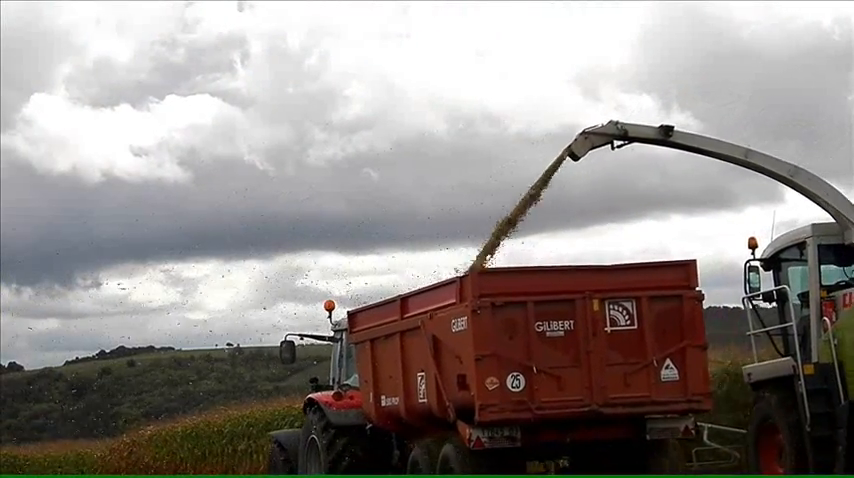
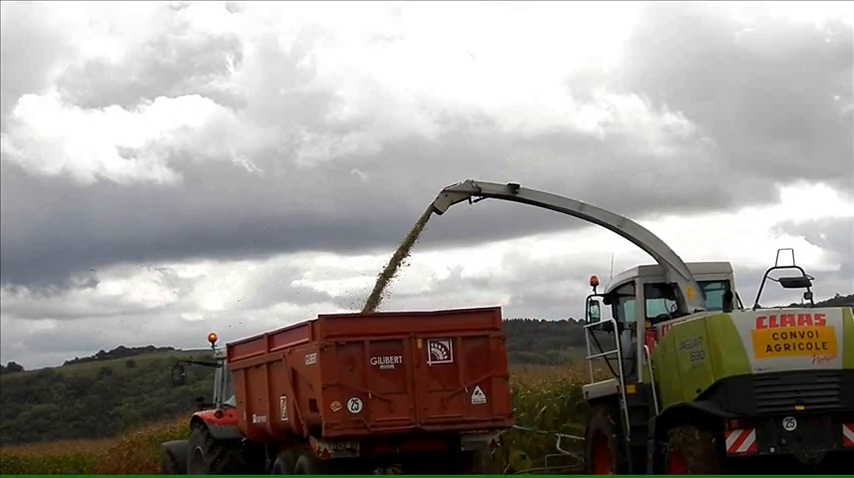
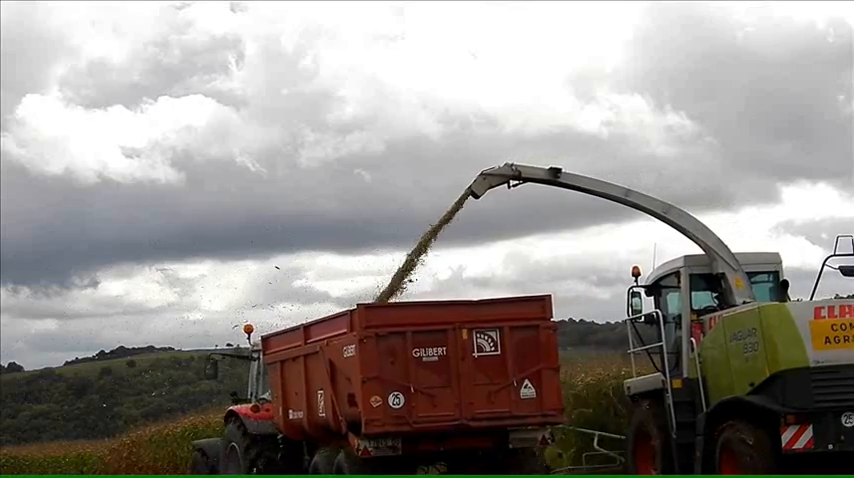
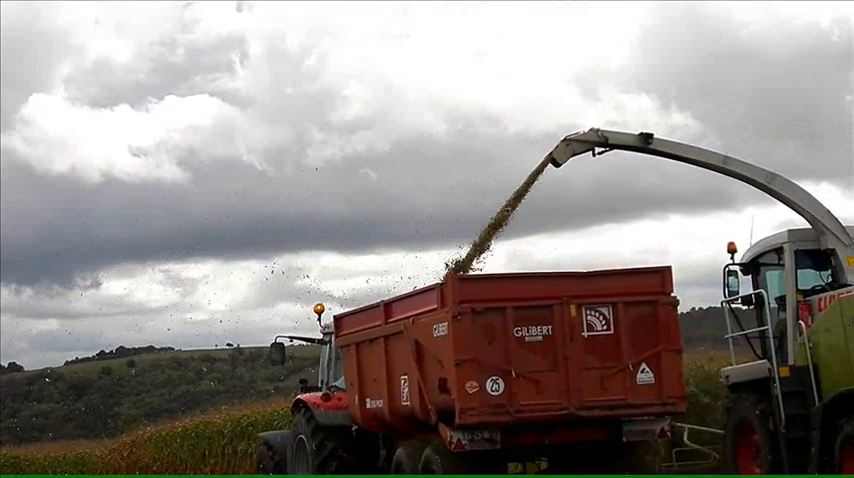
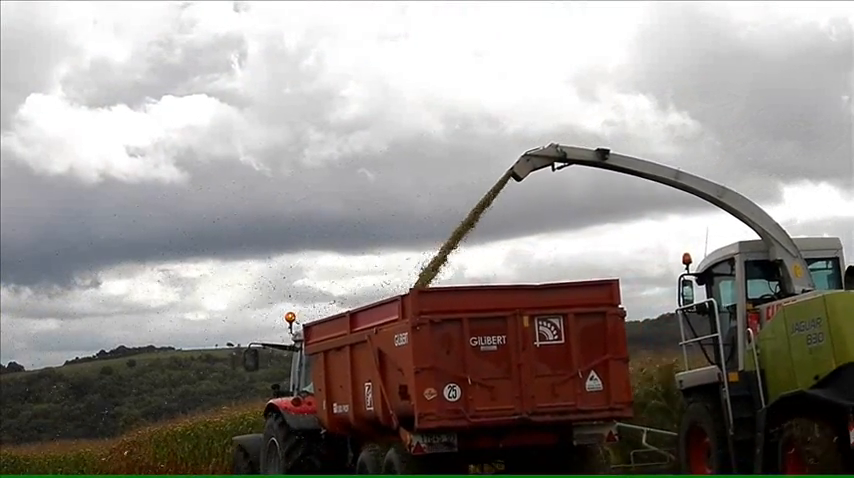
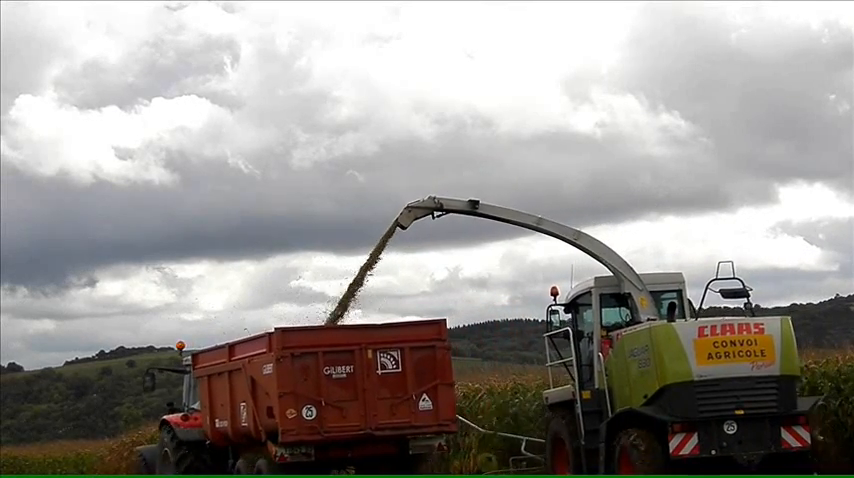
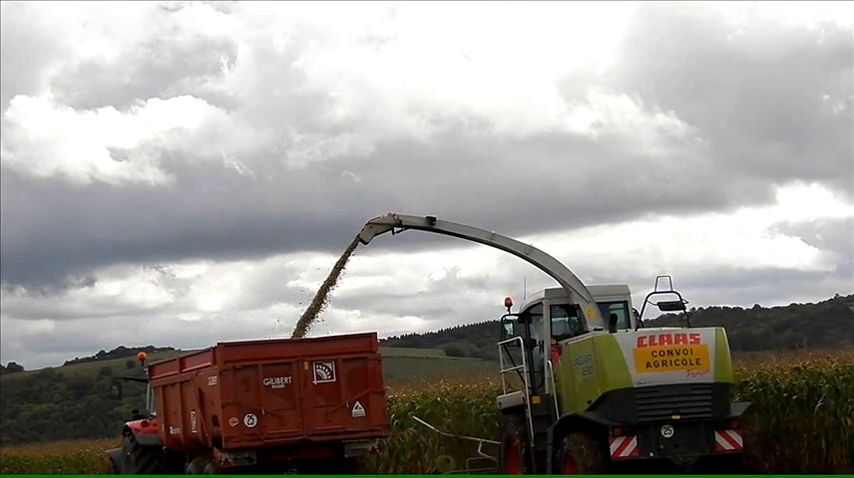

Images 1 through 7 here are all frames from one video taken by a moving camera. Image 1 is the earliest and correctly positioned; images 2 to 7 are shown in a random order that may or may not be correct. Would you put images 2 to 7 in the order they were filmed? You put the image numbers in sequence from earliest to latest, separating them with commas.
4, 5, 3, 2, 6, 7
